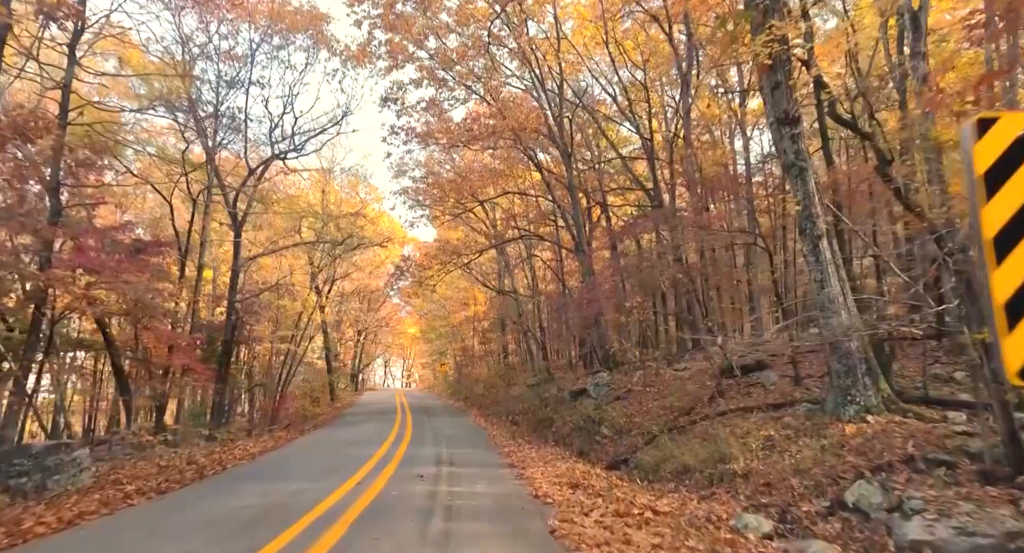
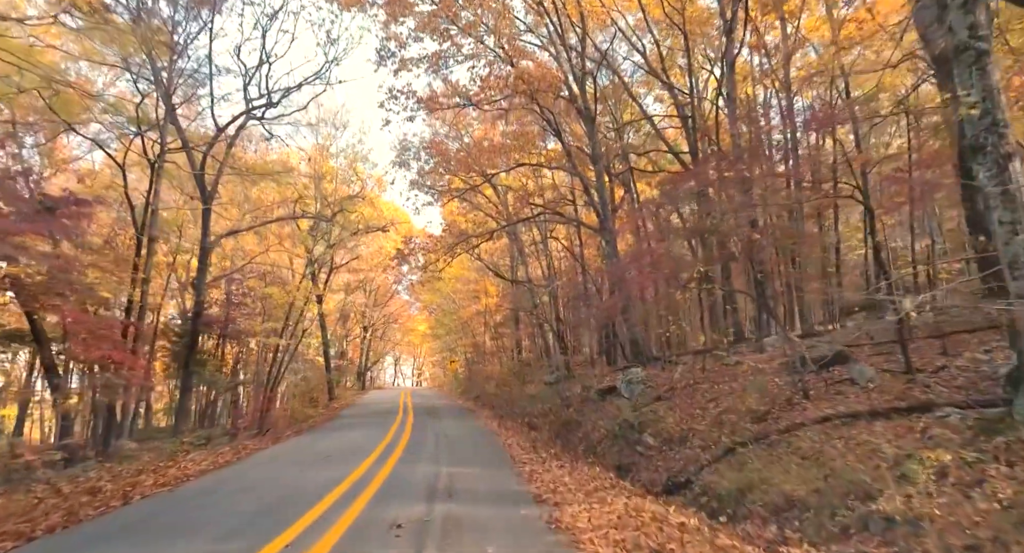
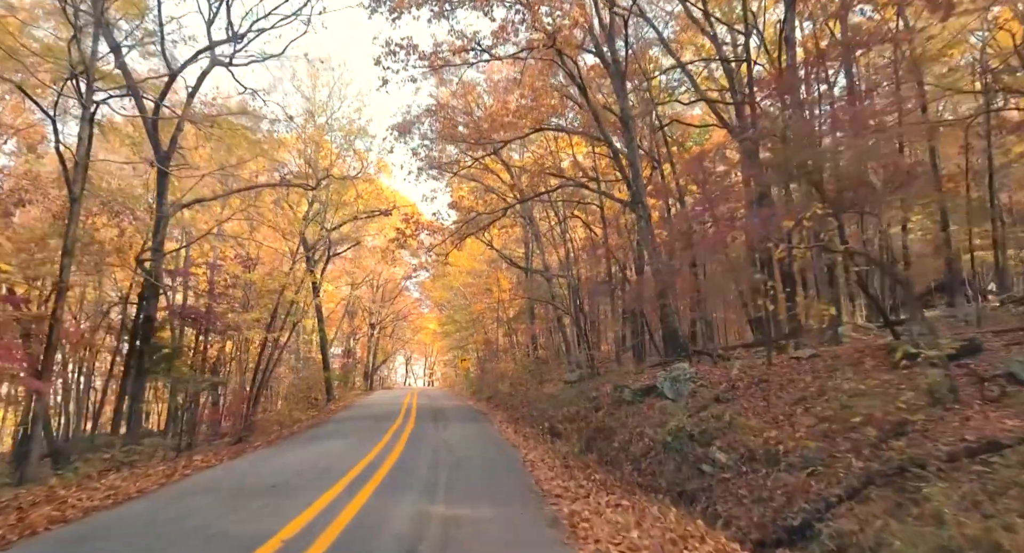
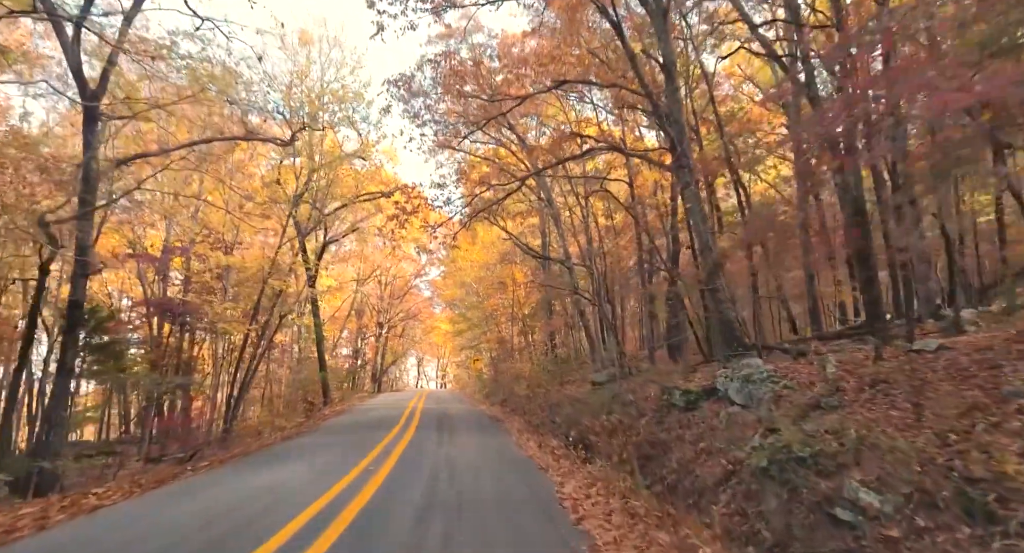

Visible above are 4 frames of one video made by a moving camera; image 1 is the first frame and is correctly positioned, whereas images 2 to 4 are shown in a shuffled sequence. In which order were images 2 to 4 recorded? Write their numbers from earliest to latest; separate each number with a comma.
2, 3, 4
